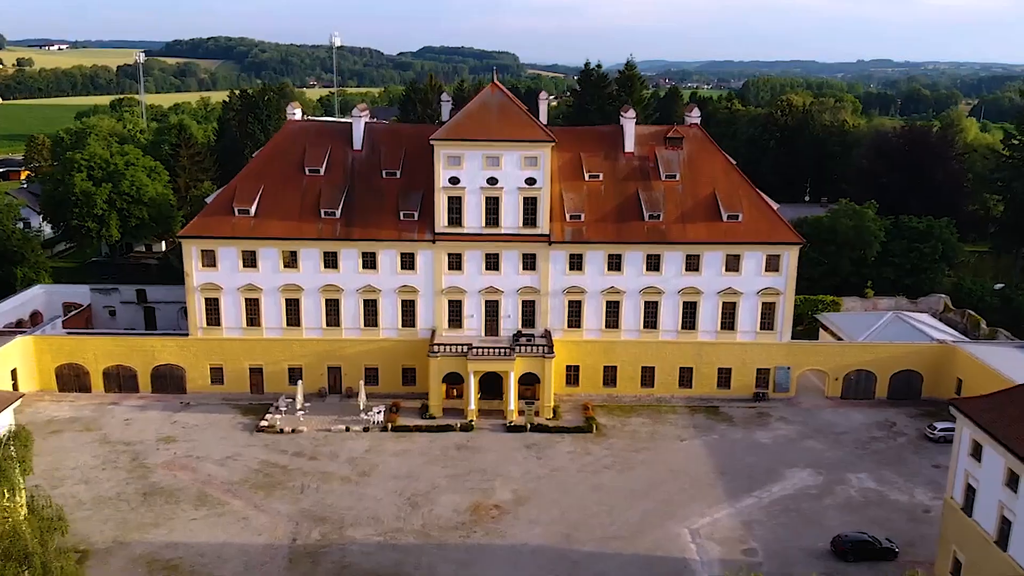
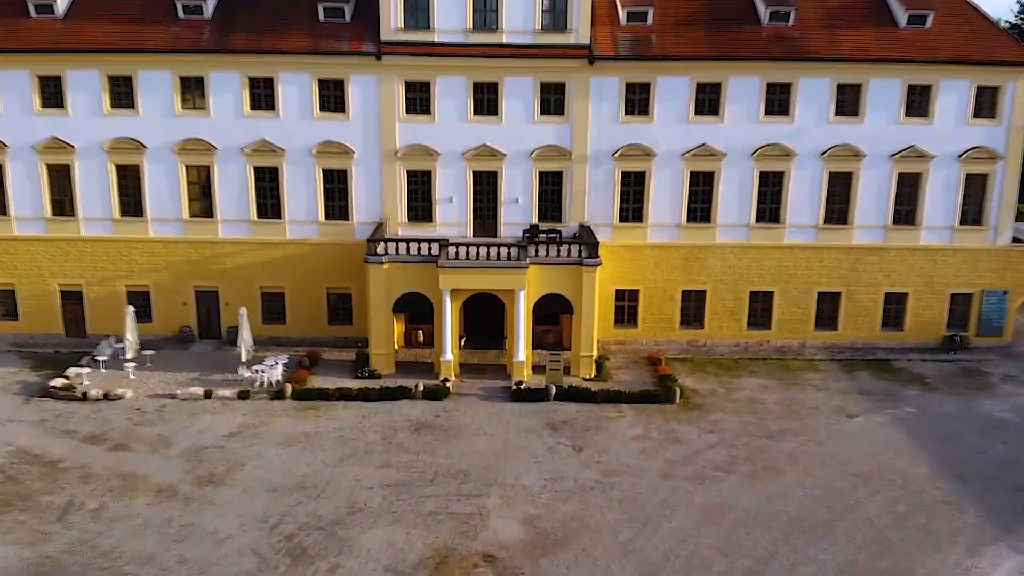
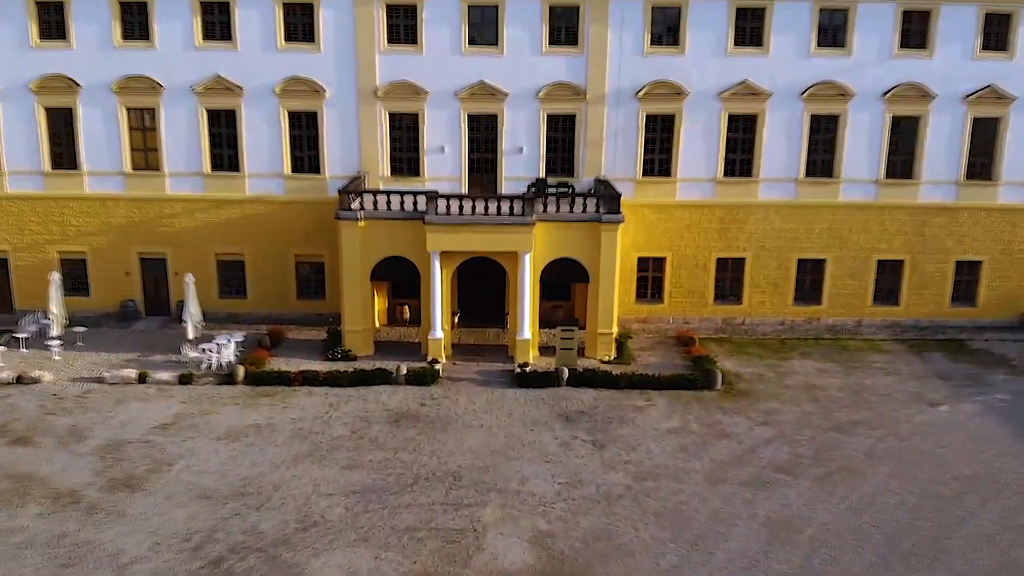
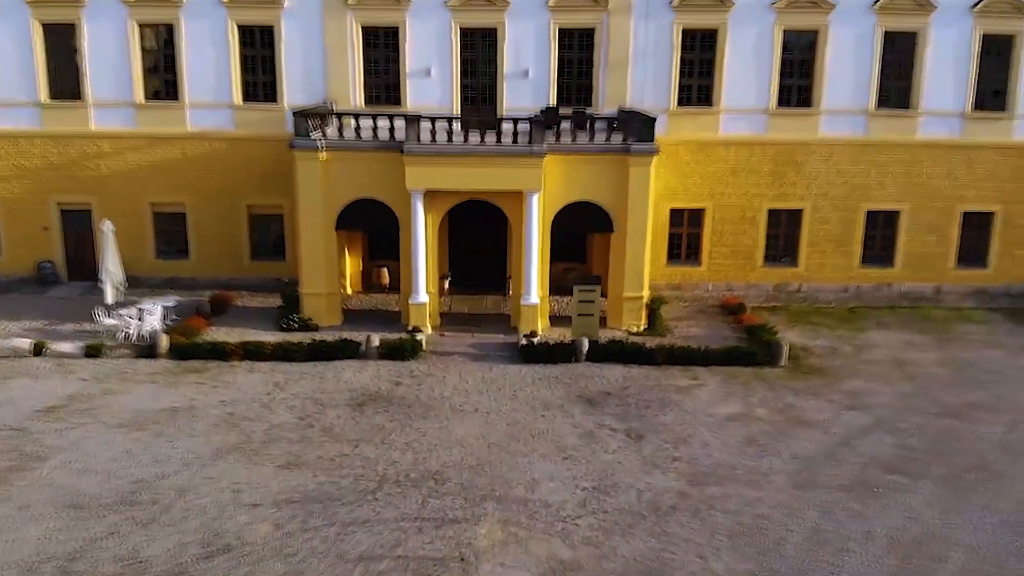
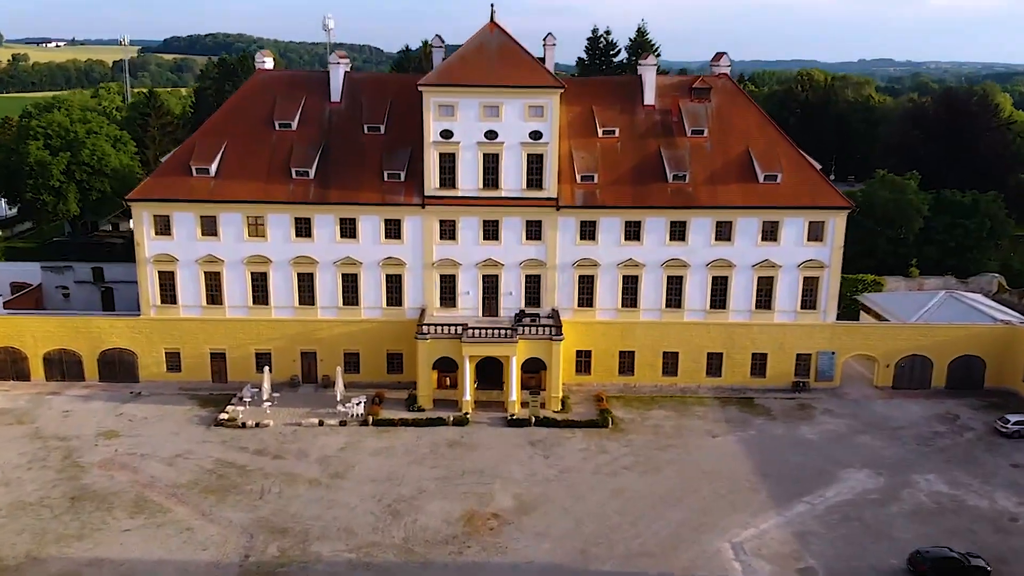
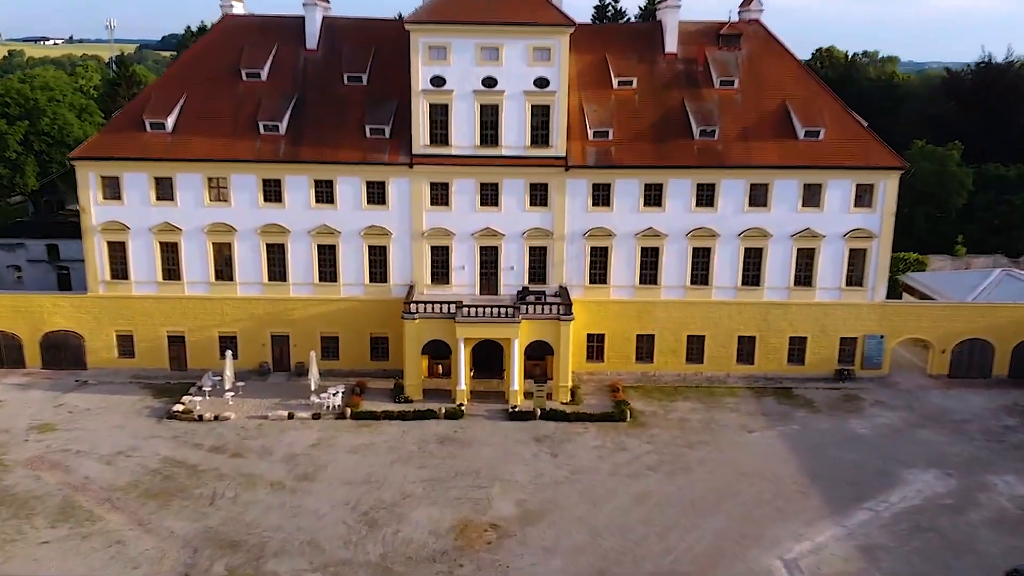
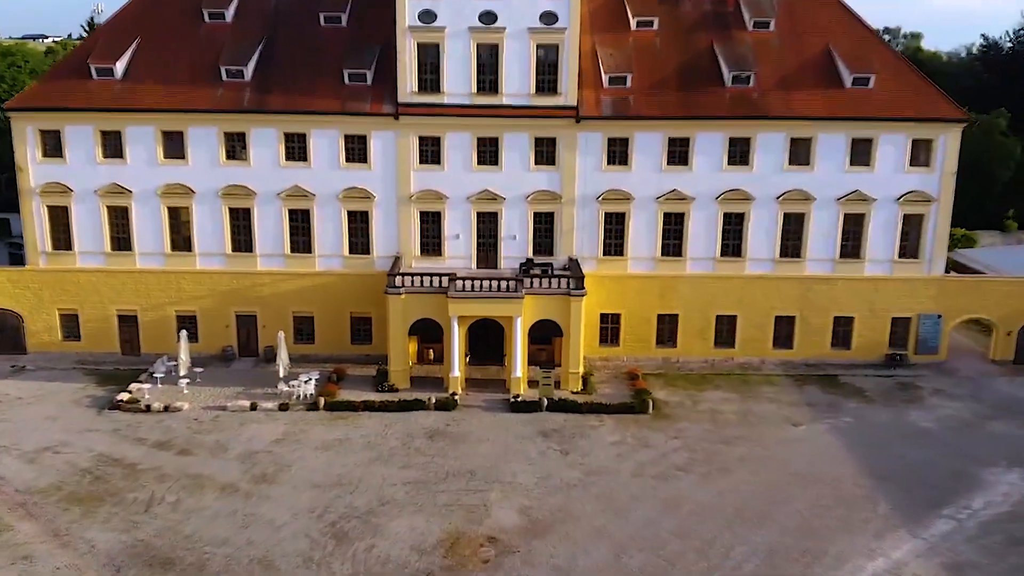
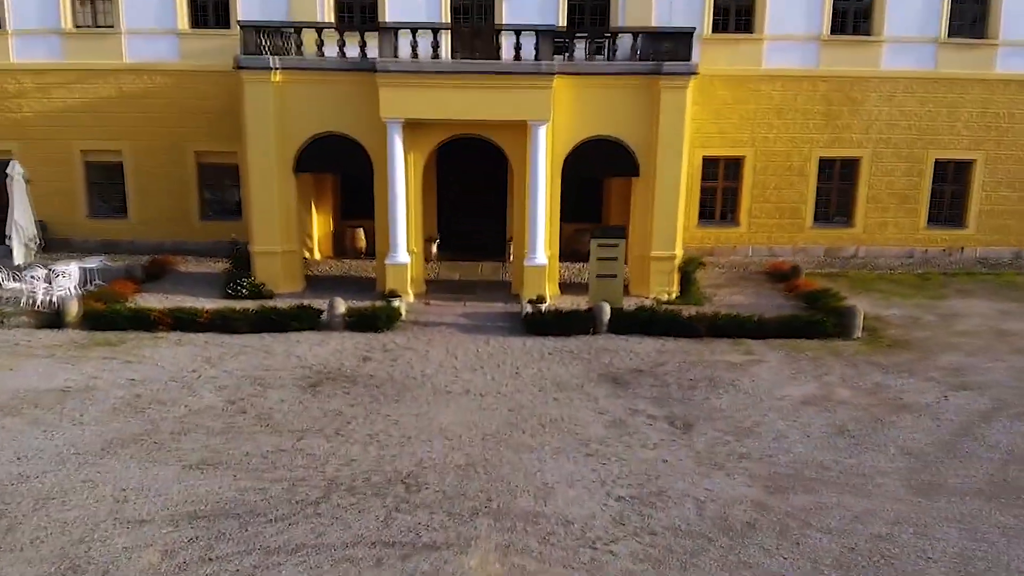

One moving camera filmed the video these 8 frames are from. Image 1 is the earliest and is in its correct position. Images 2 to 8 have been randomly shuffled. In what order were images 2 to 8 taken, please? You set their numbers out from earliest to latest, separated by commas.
5, 6, 7, 2, 3, 4, 8
